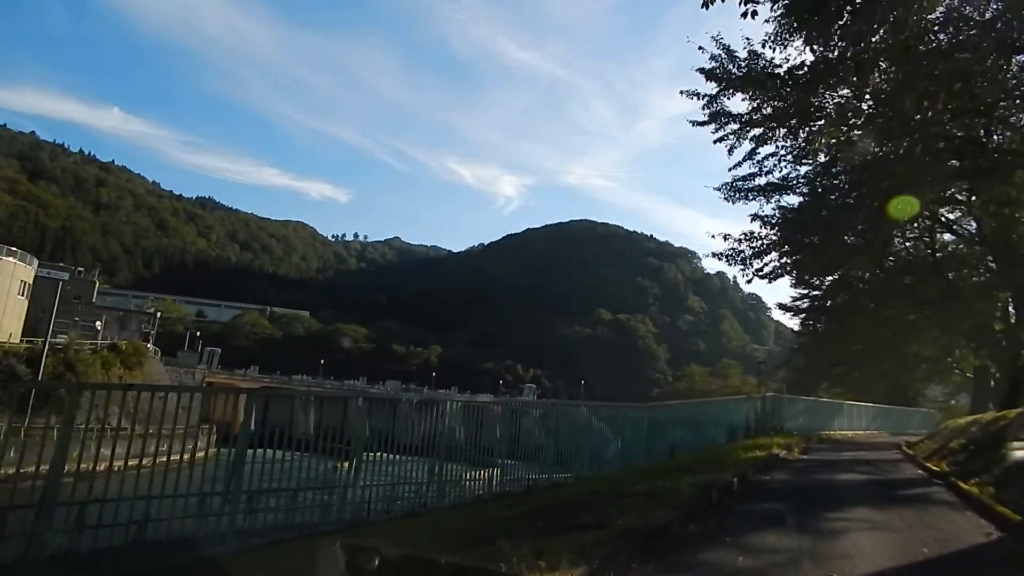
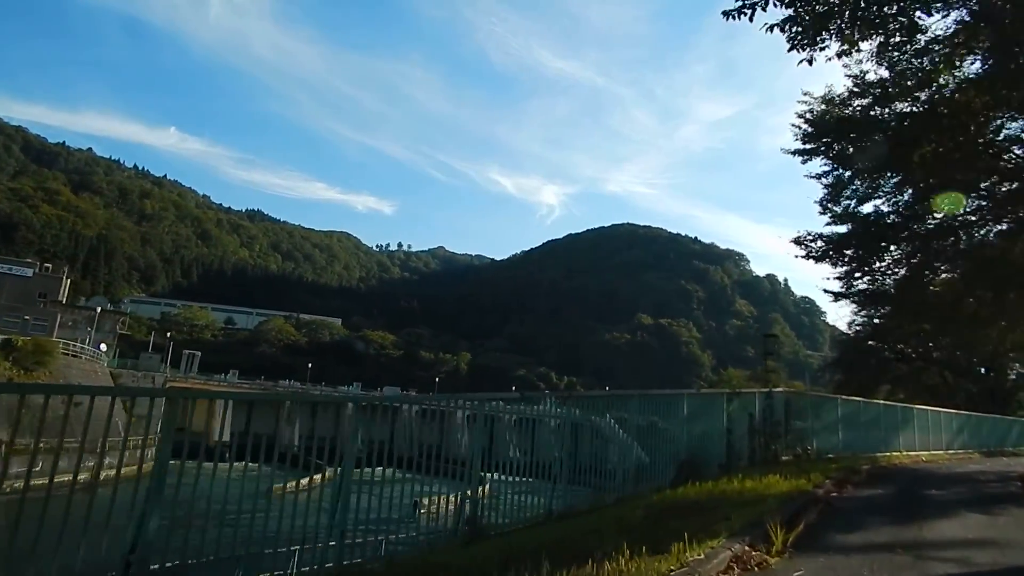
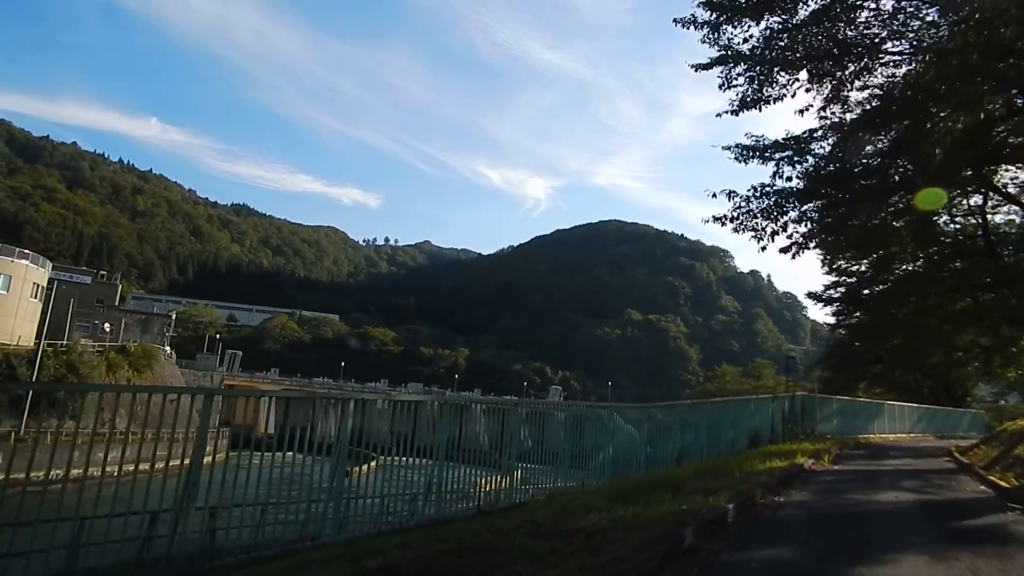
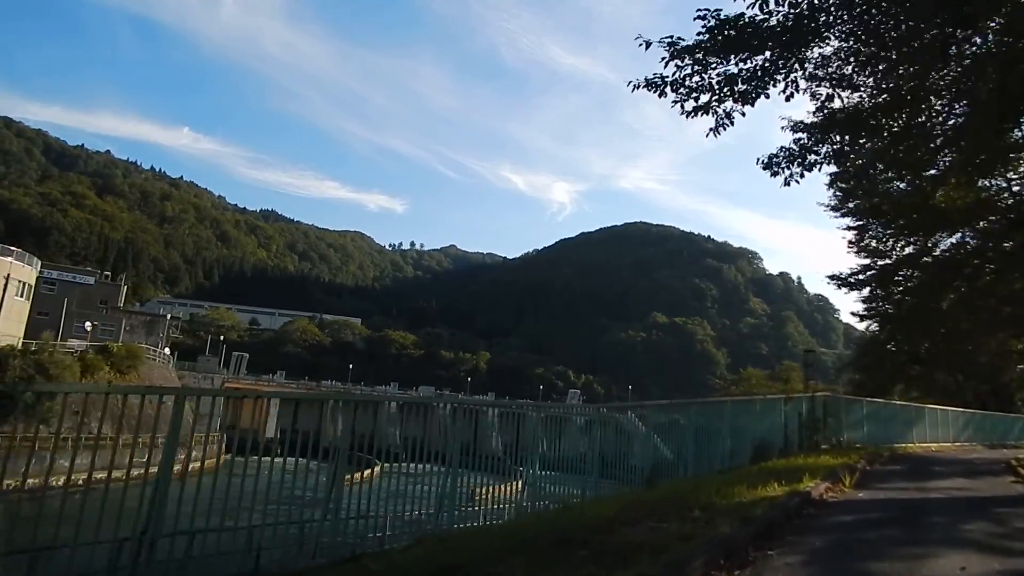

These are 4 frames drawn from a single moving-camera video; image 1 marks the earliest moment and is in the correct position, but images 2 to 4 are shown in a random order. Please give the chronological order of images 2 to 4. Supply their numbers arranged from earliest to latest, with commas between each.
3, 4, 2
